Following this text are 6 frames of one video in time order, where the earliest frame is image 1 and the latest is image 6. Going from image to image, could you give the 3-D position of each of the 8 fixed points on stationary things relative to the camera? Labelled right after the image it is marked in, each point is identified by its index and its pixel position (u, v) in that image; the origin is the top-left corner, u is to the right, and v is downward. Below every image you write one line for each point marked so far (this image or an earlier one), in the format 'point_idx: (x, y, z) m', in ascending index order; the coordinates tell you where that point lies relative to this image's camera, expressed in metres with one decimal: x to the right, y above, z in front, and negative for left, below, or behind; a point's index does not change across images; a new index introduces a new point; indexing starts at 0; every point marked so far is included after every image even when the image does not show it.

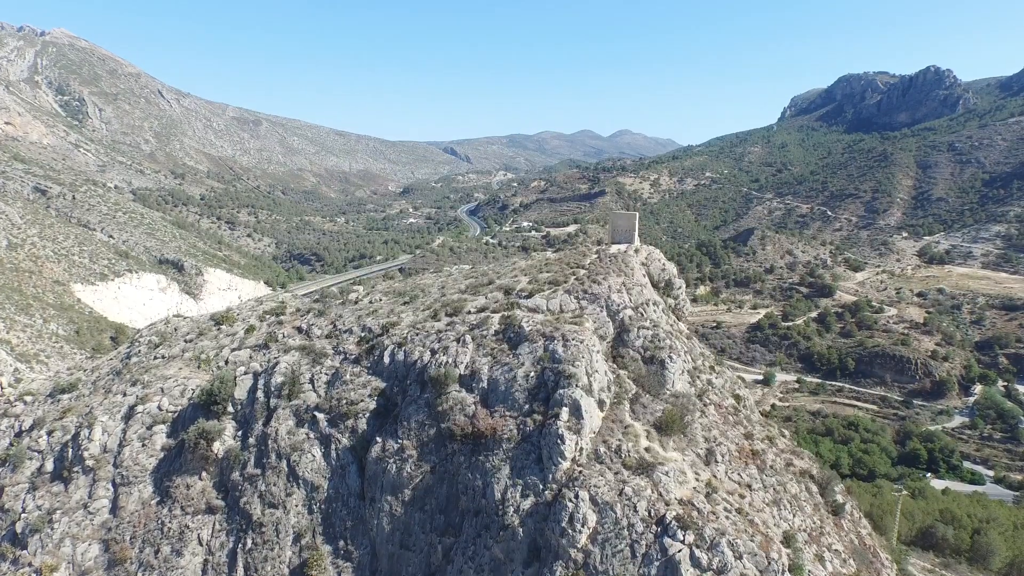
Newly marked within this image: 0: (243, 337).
0: (-8.9, -1.6, +18.5) m
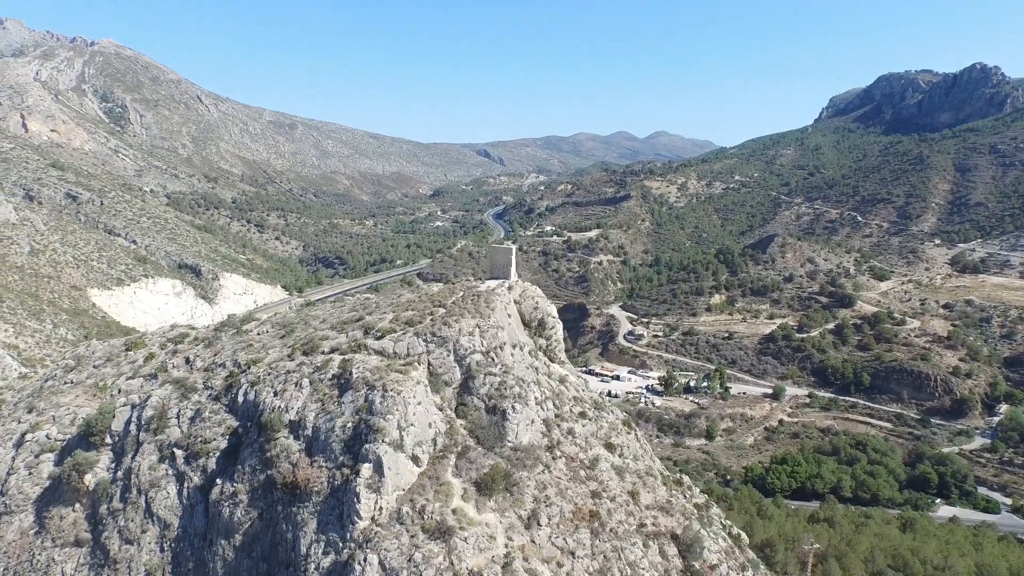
0: (-12.4, -2.5, +18.6) m
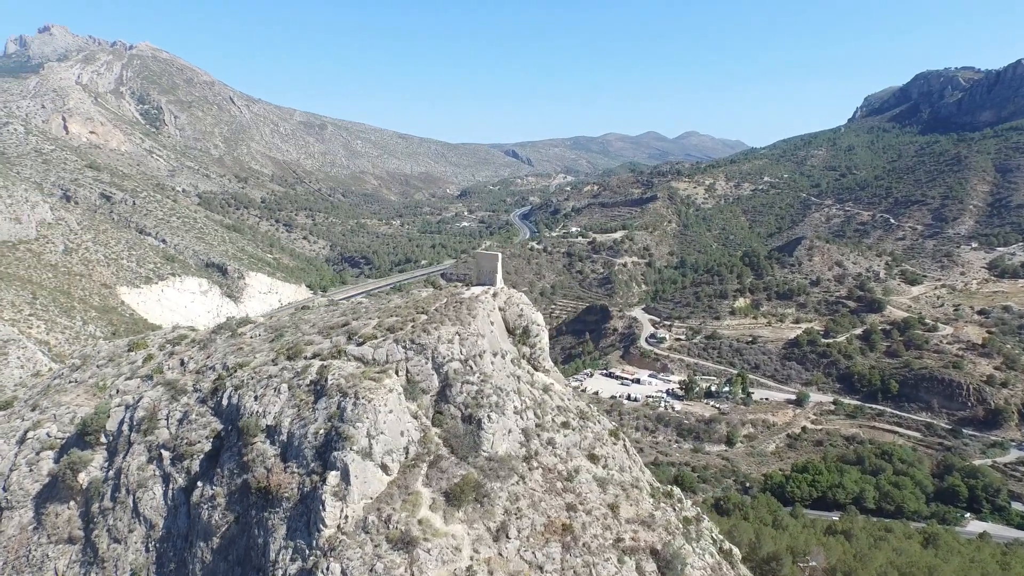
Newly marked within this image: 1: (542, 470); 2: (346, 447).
0: (-12.7, -2.6, +19.0) m
1: (+0.7, -4.6, +14.0) m
2: (-3.6, -3.4, +11.9) m
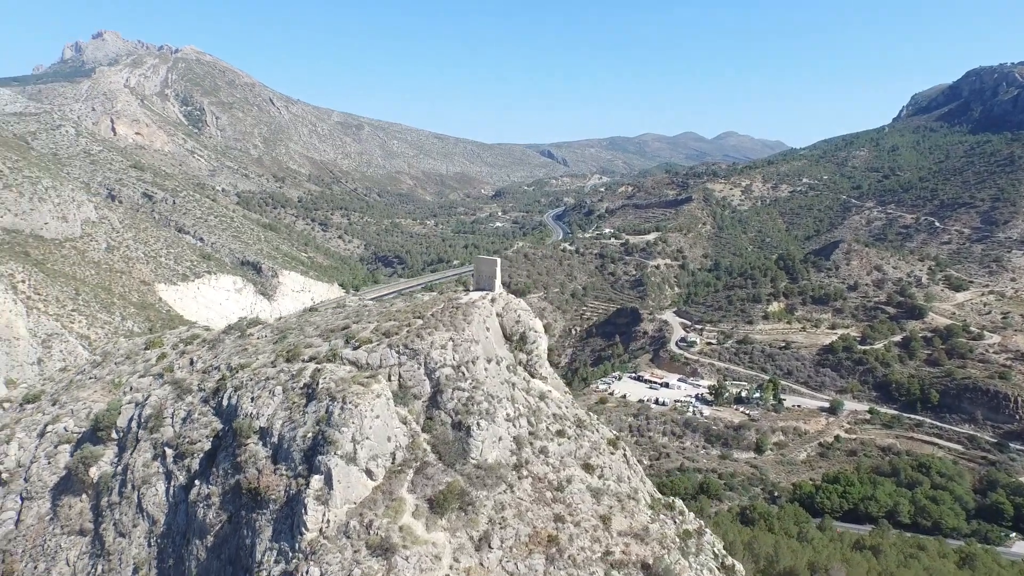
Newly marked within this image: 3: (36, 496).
0: (-12.5, -2.6, +19.5) m
1: (+0.5, -4.7, +13.8) m
2: (-3.8, -3.5, +11.9) m
3: (-14.7, -6.4, +17.2) m
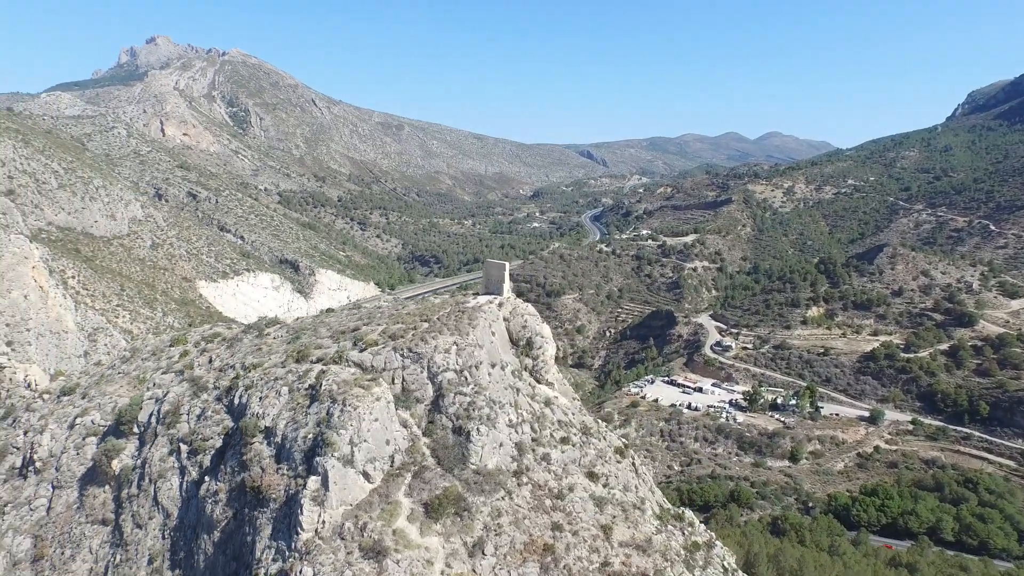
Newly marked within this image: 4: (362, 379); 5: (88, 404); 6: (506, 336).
0: (-12.1, -2.6, +20.2) m
1: (+0.6, -4.9, +13.7) m
2: (-3.9, -3.5, +12.0) m
3: (-14.4, -6.3, +17.9) m
4: (-3.6, -2.2, +13.8) m
5: (-15.1, -4.1, +20.0) m
6: (-0.1, -1.4, +16.2) m
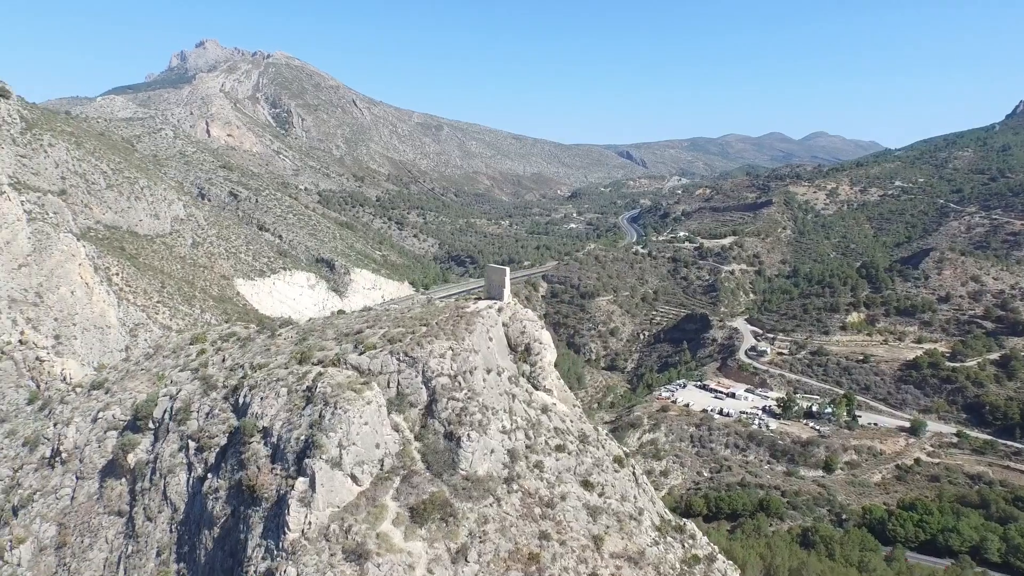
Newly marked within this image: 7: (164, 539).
0: (-11.8, -2.6, +20.8) m
1: (+0.4, -5.0, +13.5) m
2: (-4.1, -3.6, +12.1) m
3: (-14.3, -6.3, +18.7) m
4: (-3.7, -2.3, +13.9) m
5: (-14.8, -4.1, +20.8) m
6: (-0.1, -1.5, +16.1) m
7: (-9.7, -7.0, +15.6) m
